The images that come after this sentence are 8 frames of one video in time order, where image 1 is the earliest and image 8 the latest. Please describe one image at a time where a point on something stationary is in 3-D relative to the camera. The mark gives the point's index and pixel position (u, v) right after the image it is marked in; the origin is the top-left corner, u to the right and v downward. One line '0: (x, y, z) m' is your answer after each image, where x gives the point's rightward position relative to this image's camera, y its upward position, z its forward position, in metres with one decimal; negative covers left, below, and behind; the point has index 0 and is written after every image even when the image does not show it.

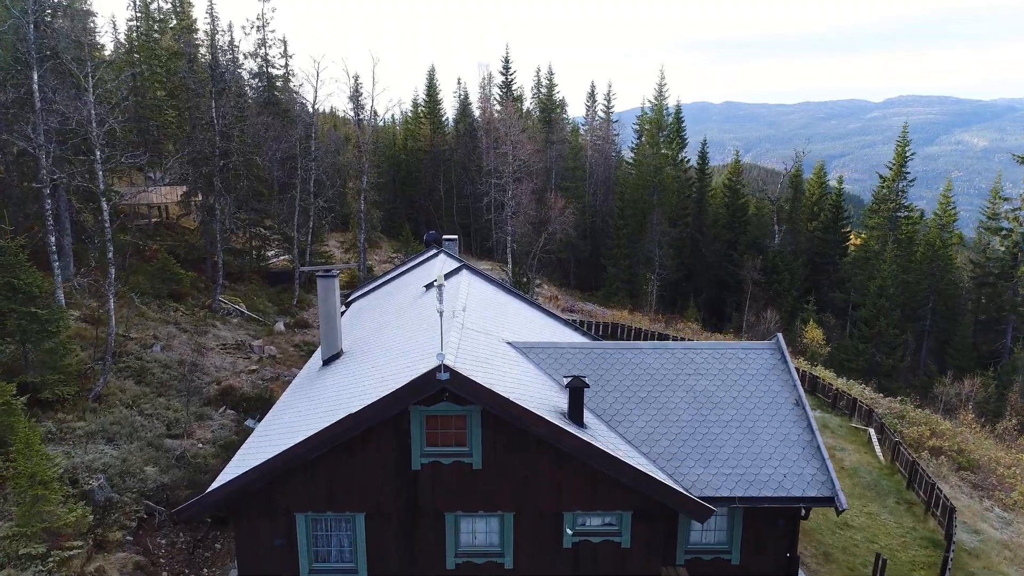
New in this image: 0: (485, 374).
0: (-0.4, -1.2, +10.0) m
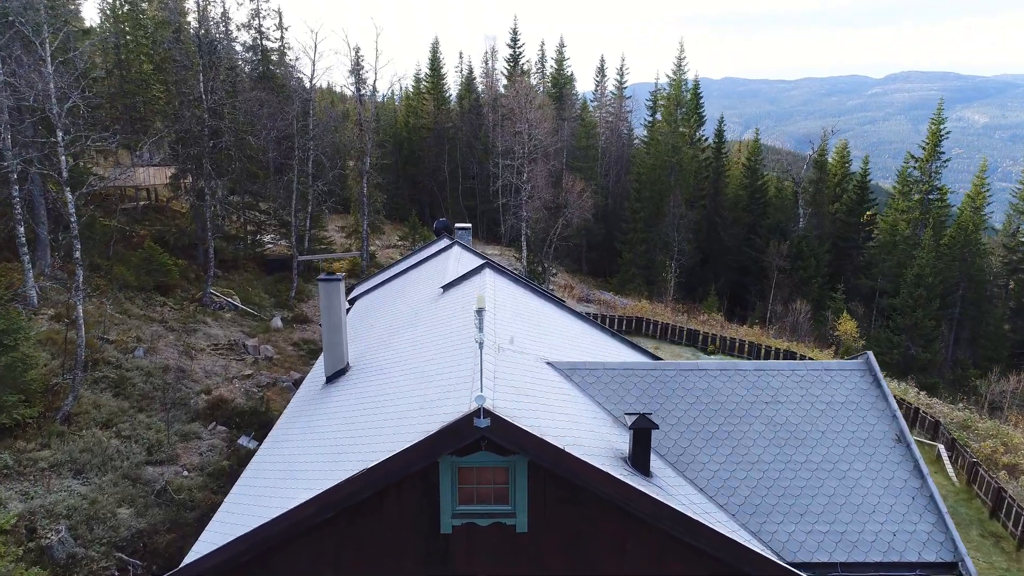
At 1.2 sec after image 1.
0: (+0.2, -1.4, +8.1) m
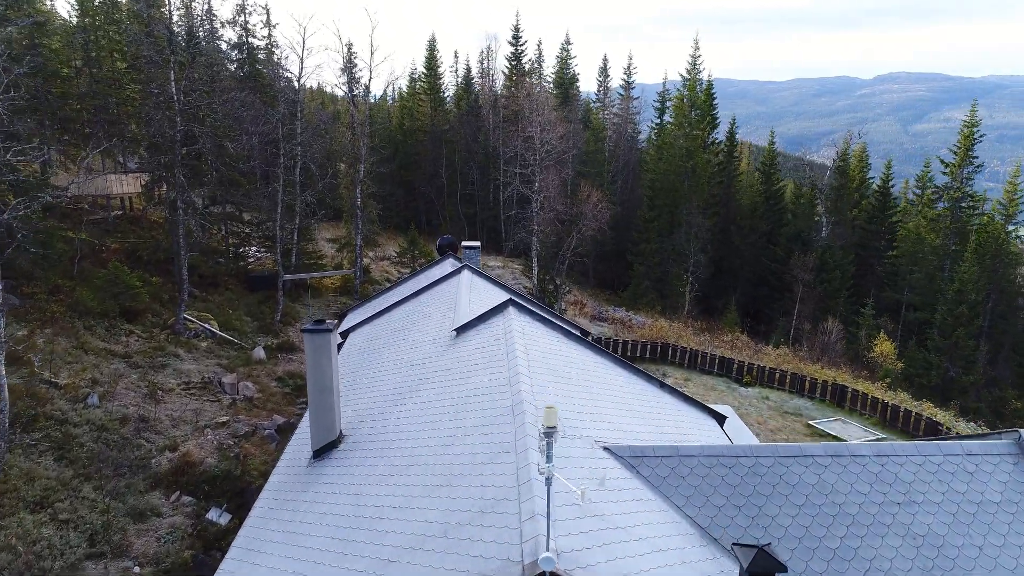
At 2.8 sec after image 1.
0: (+0.7, -2.1, +5.6) m
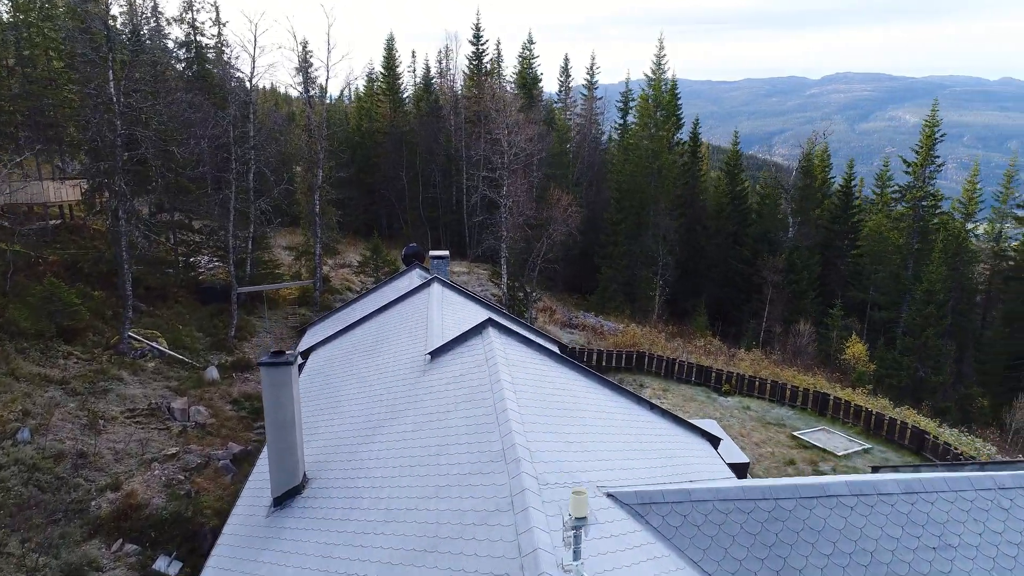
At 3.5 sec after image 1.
0: (+0.8, -2.3, +4.7) m
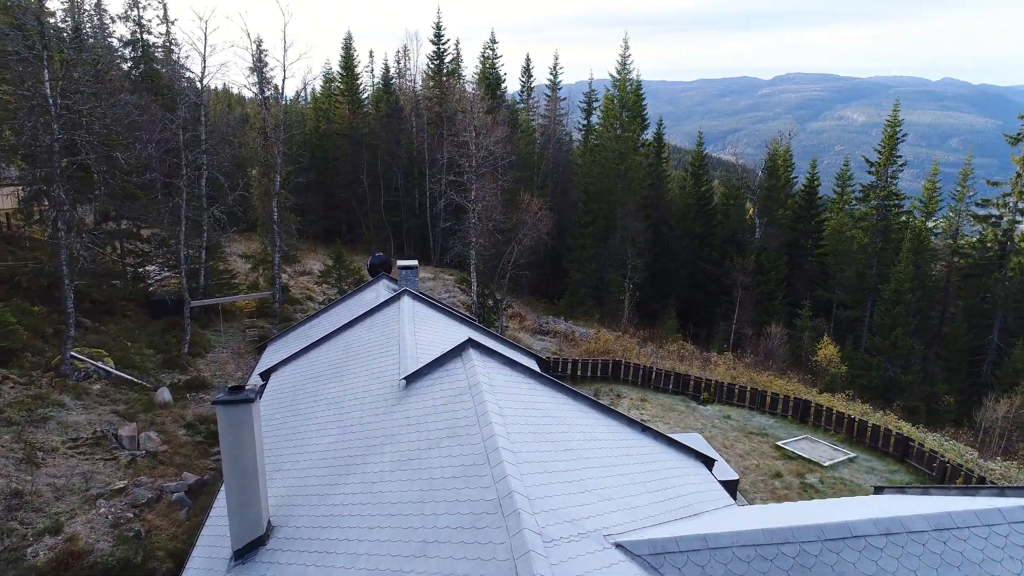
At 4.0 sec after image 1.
0: (+0.9, -2.6, +3.9) m
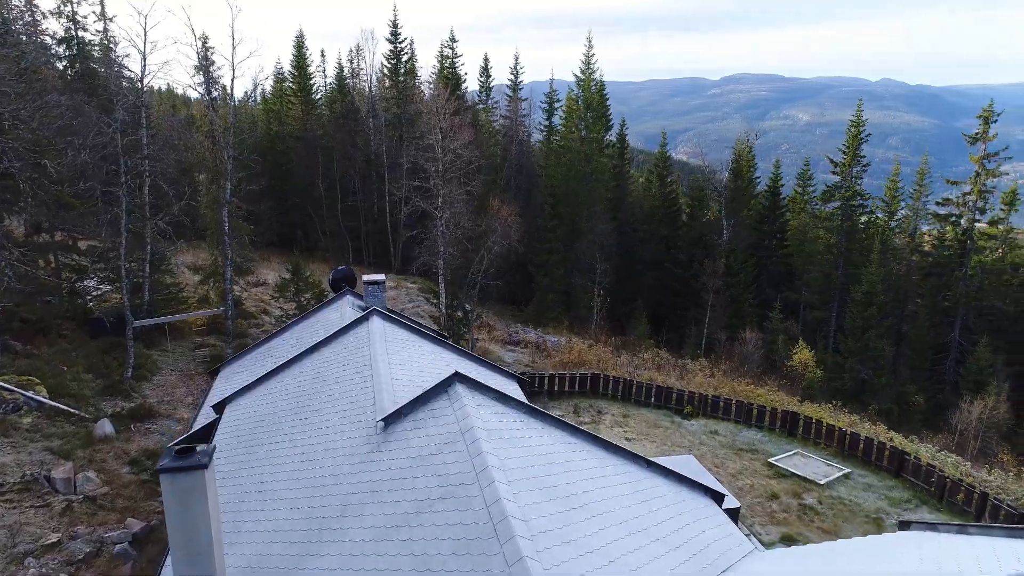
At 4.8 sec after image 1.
0: (+1.2, -2.8, +2.9) m
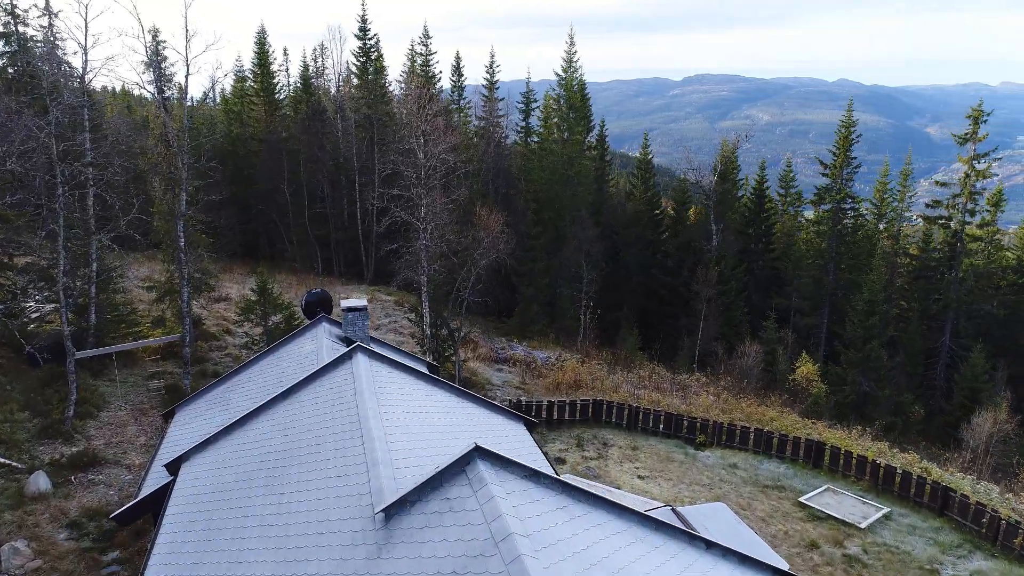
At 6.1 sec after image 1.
0: (+1.8, -3.3, +1.2) m
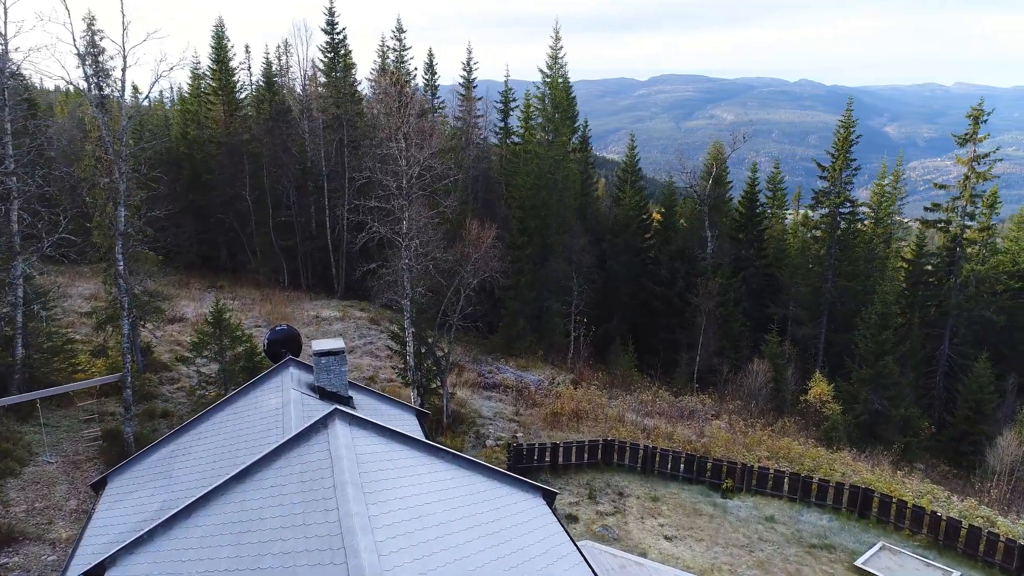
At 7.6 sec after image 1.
0: (+2.4, -3.8, -1.0) m
